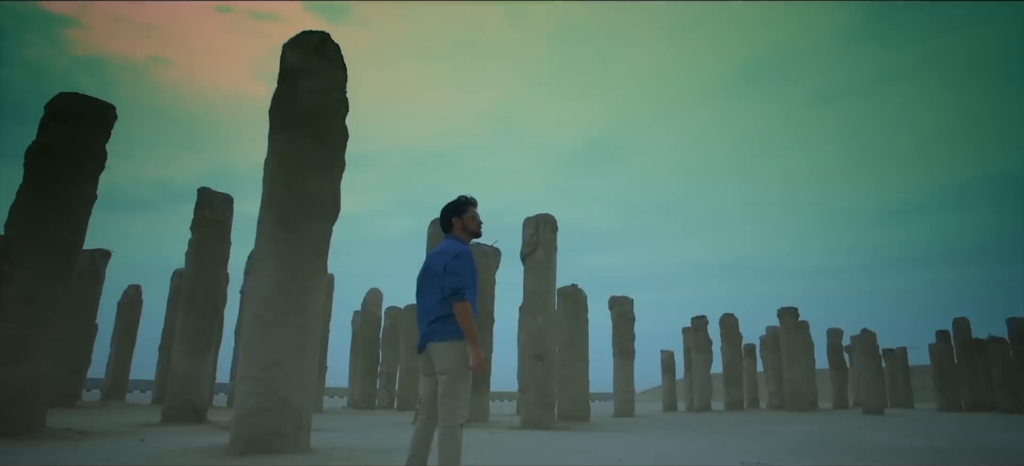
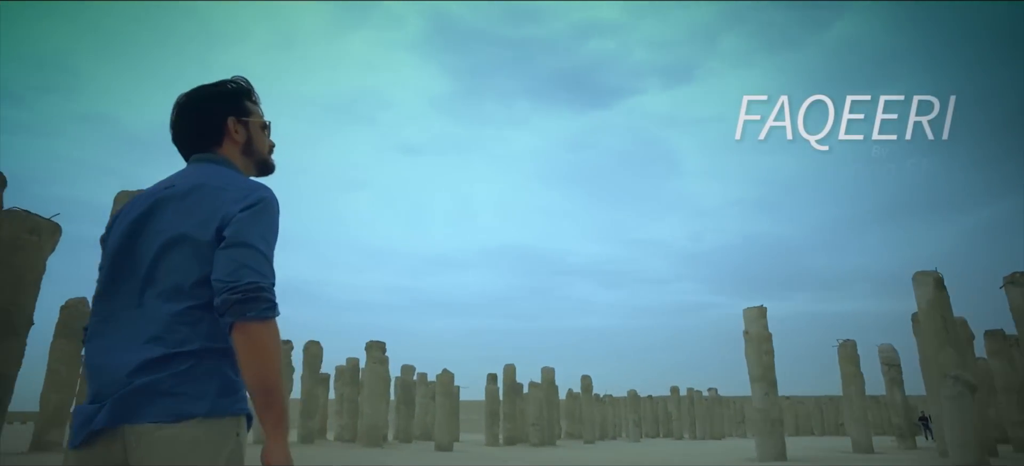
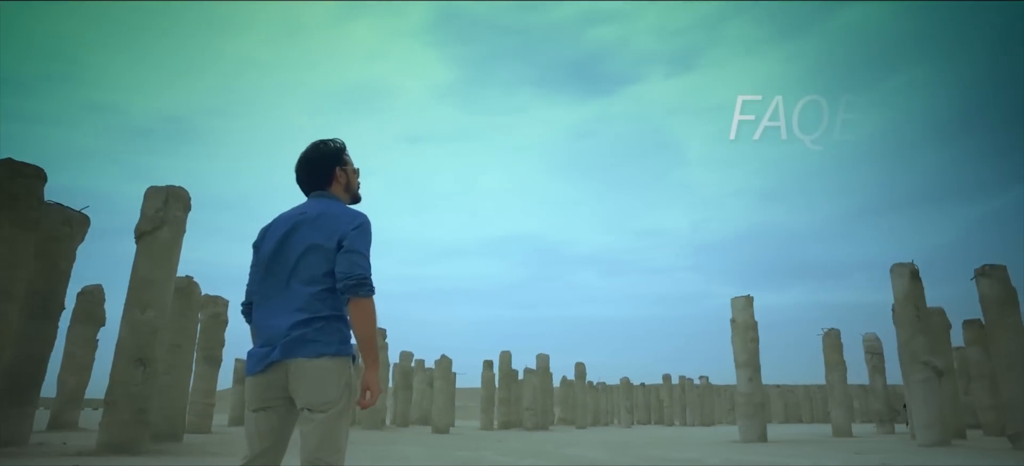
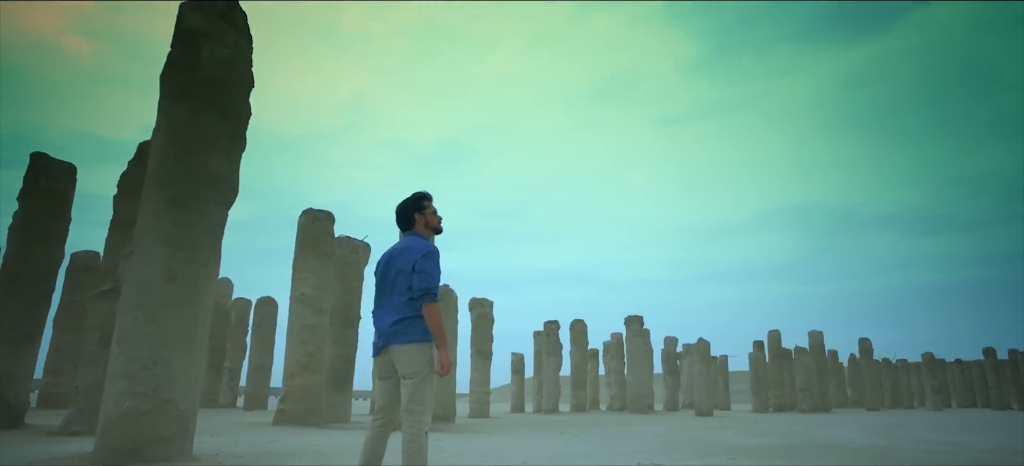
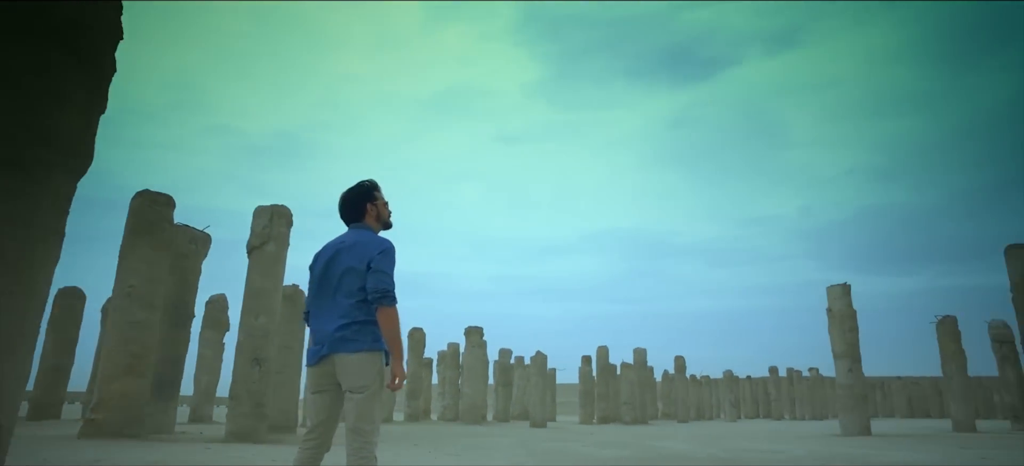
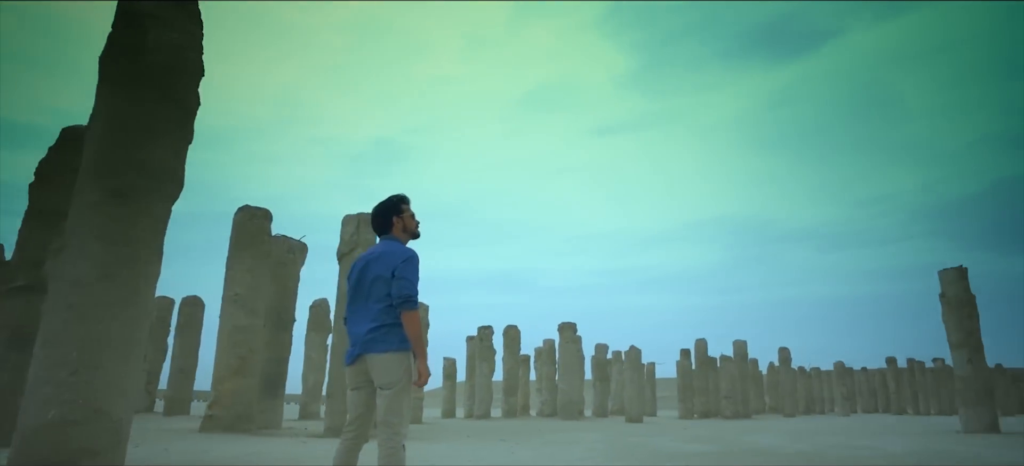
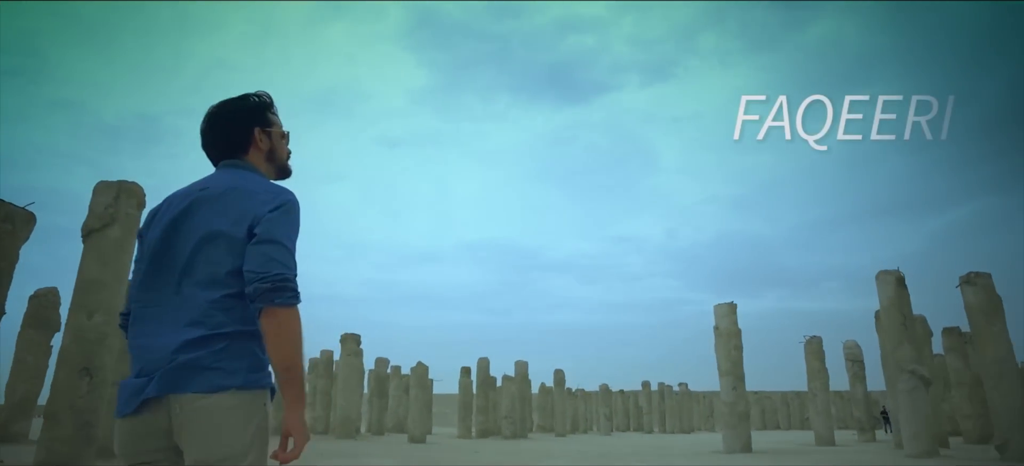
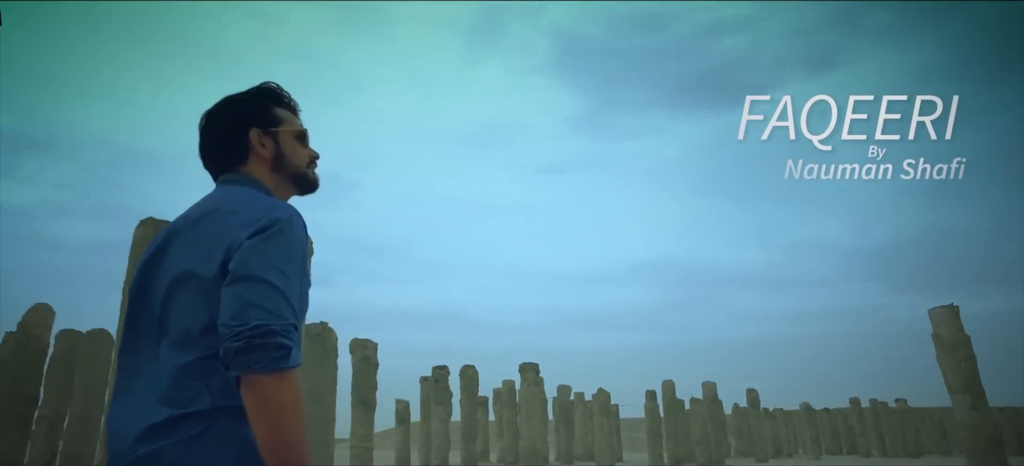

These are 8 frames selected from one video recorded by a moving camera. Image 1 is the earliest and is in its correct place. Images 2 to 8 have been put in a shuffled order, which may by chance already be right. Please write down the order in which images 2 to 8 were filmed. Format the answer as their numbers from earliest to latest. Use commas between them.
4, 6, 5, 3, 7, 2, 8
